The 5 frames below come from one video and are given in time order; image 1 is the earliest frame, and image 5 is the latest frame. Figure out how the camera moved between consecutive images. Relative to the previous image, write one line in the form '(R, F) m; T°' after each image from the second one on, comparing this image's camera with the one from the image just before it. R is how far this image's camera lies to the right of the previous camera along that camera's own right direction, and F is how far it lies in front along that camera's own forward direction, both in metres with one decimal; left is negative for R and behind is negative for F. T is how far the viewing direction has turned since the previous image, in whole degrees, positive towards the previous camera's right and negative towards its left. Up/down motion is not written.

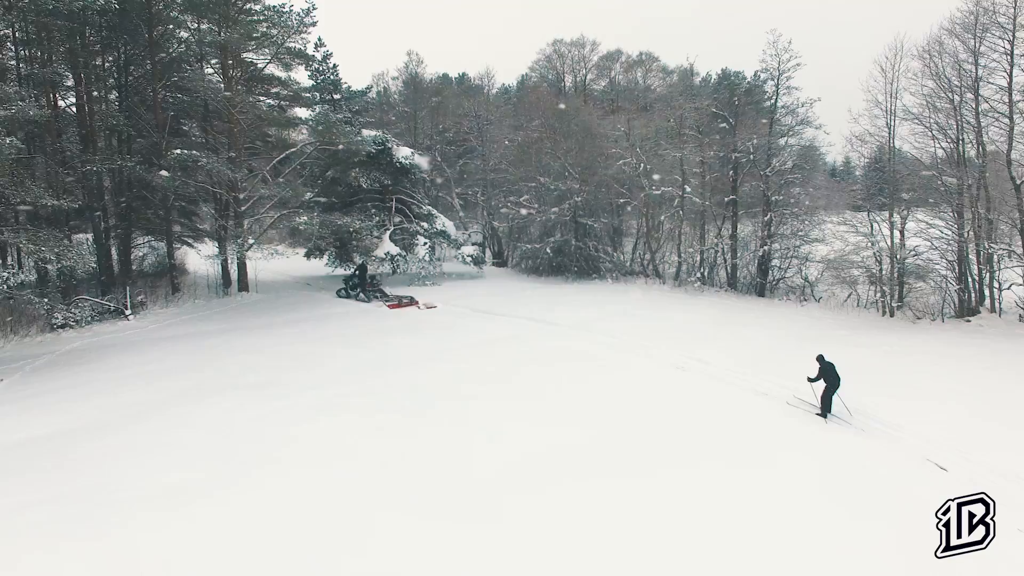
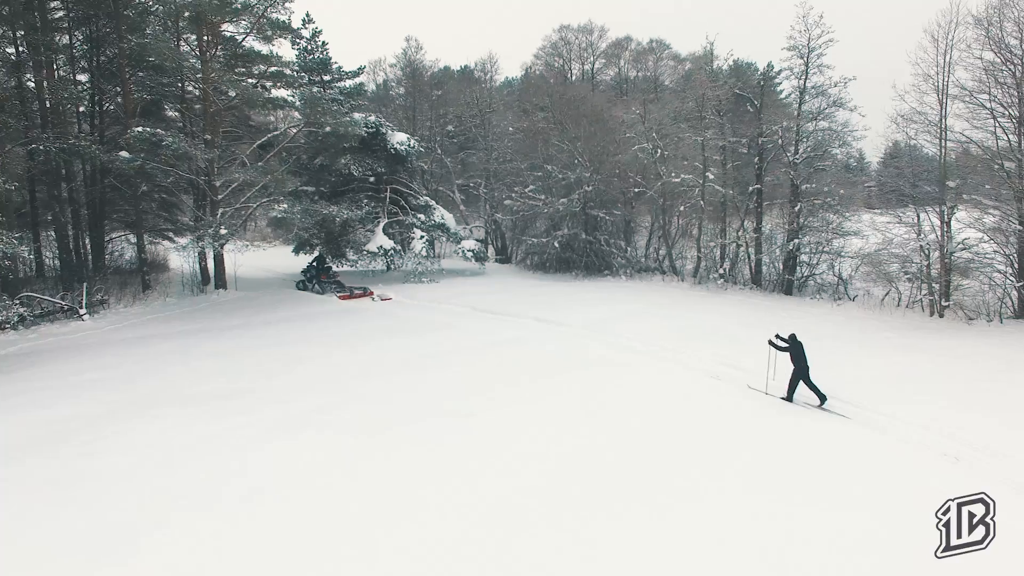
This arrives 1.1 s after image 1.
(-0.1, +1.5) m; 0°
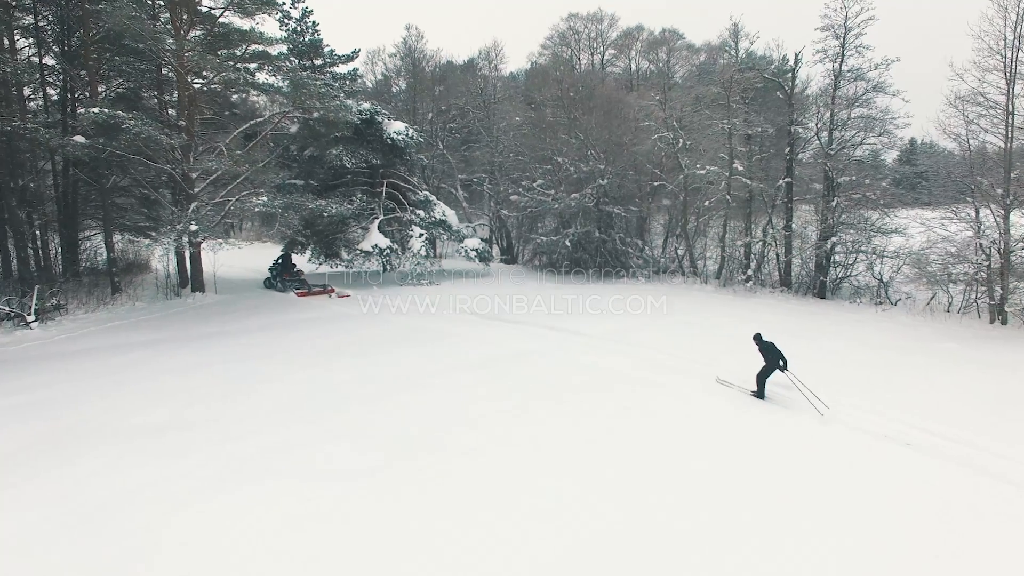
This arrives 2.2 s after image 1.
(-0.1, +1.4) m; 0°
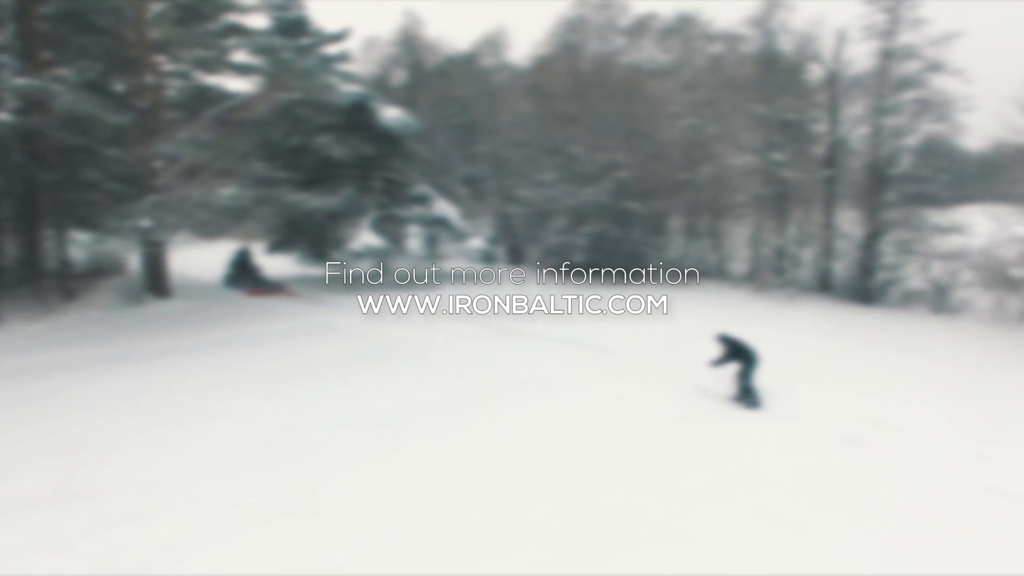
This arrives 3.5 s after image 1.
(-0.2, +1.7) m; 0°
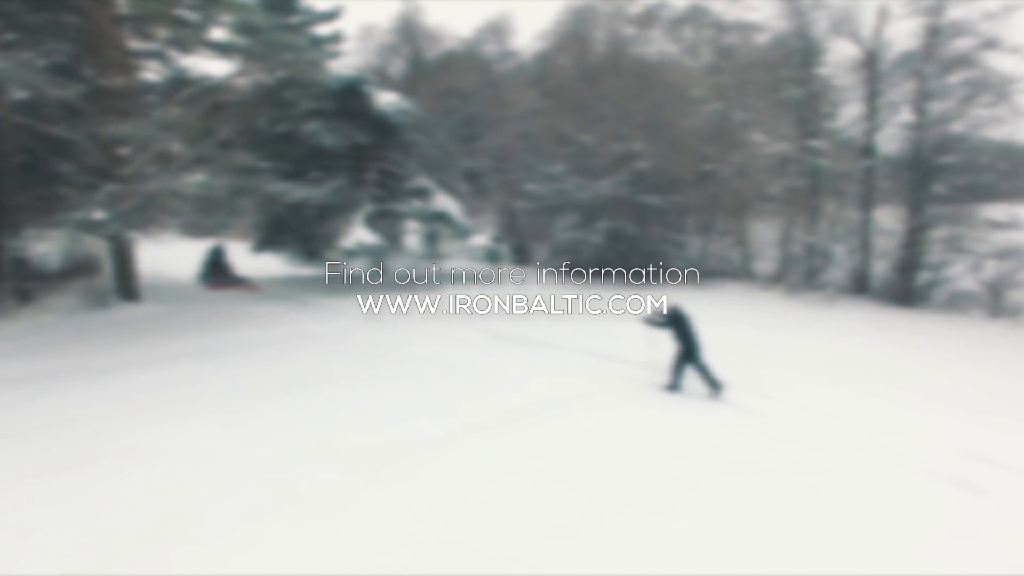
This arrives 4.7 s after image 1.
(-0.2, +1.3) m; 0°
